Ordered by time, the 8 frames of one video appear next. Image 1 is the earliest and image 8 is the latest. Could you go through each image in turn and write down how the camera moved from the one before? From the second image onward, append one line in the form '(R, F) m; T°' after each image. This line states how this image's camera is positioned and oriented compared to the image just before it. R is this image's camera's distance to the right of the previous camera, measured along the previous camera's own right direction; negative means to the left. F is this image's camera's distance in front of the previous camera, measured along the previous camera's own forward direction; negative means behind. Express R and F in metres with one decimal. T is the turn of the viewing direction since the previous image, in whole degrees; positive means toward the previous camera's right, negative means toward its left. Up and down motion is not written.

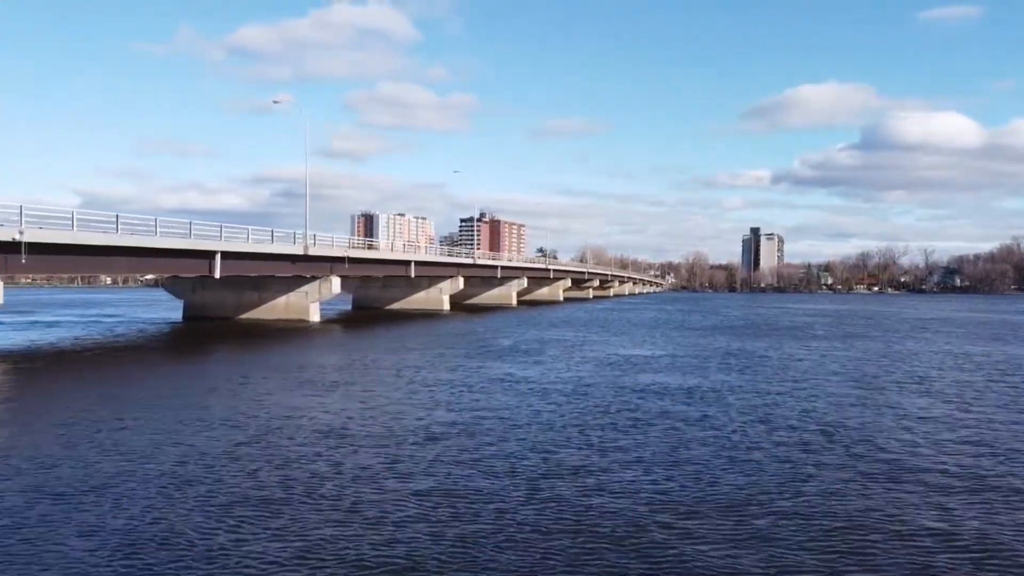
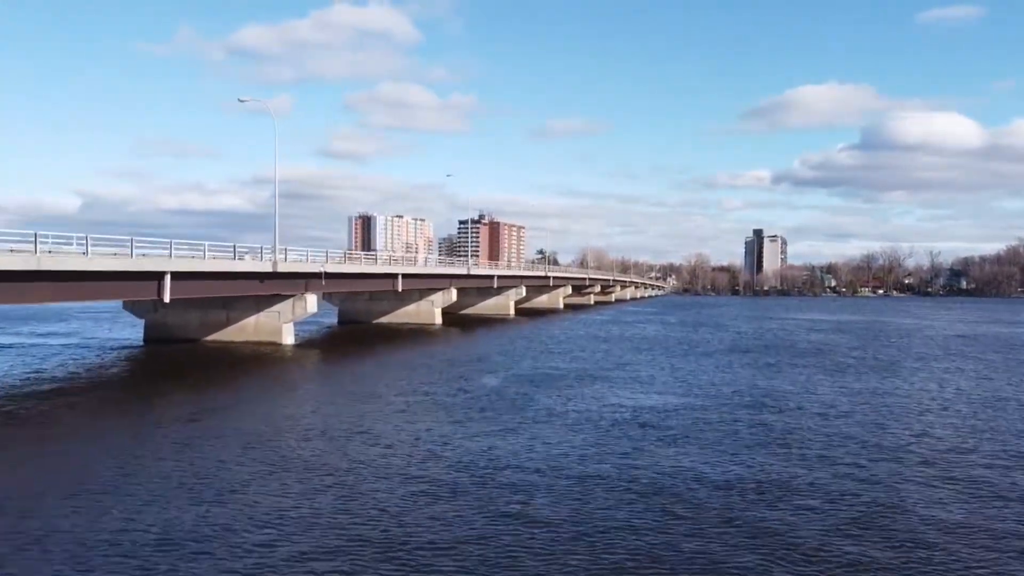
(+0.3, +3.5) m; 0°
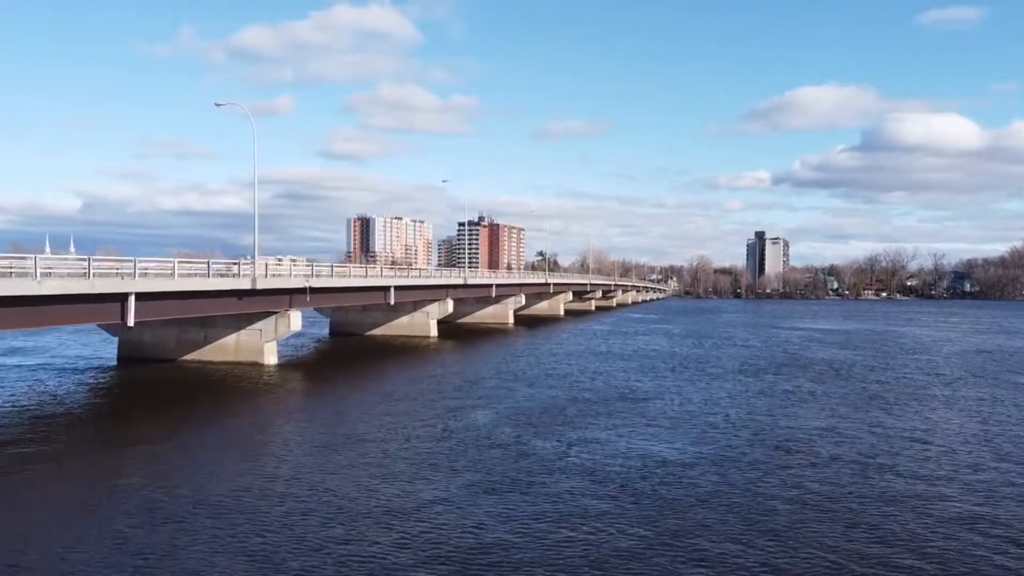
(+0.1, +2.1) m; 0°
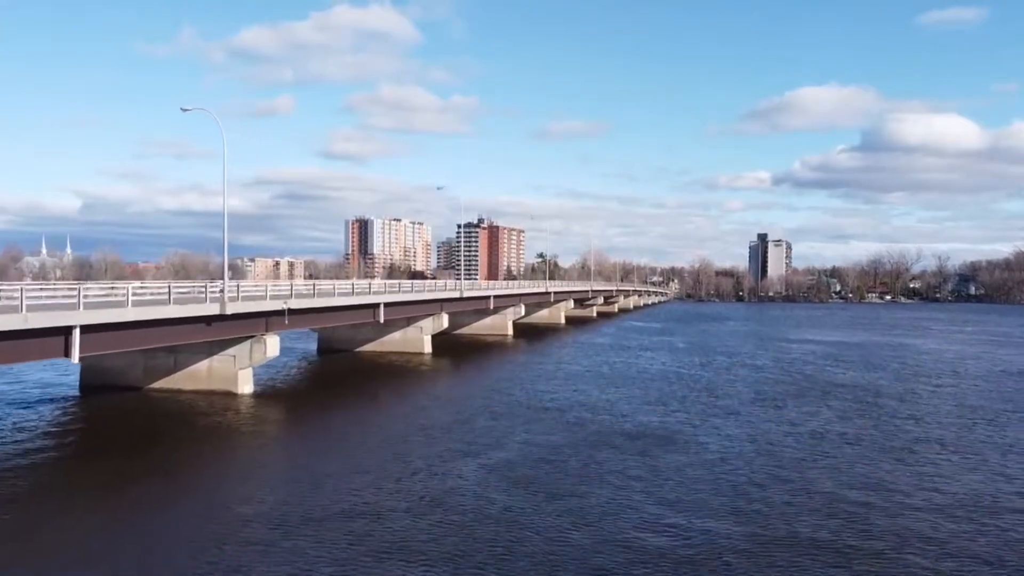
(+0.1, +2.7) m; 0°
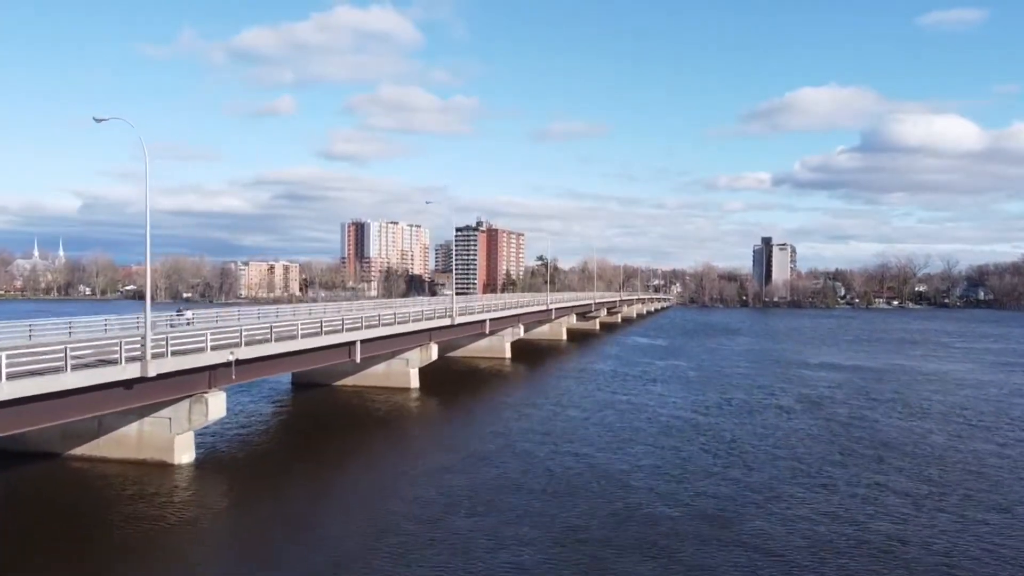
(+0.1, +5.1) m; 0°
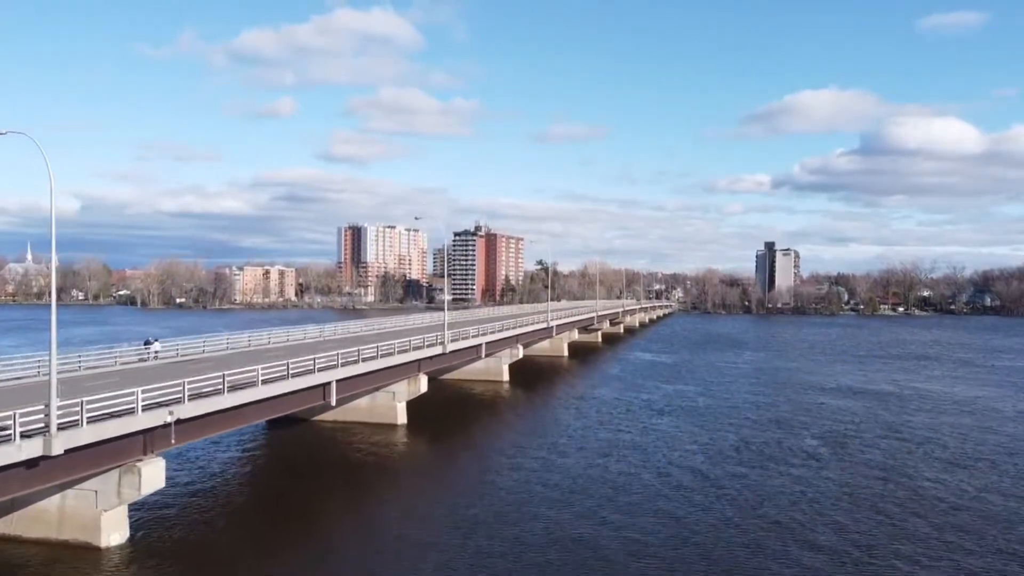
(+0.1, +4.0) m; 0°
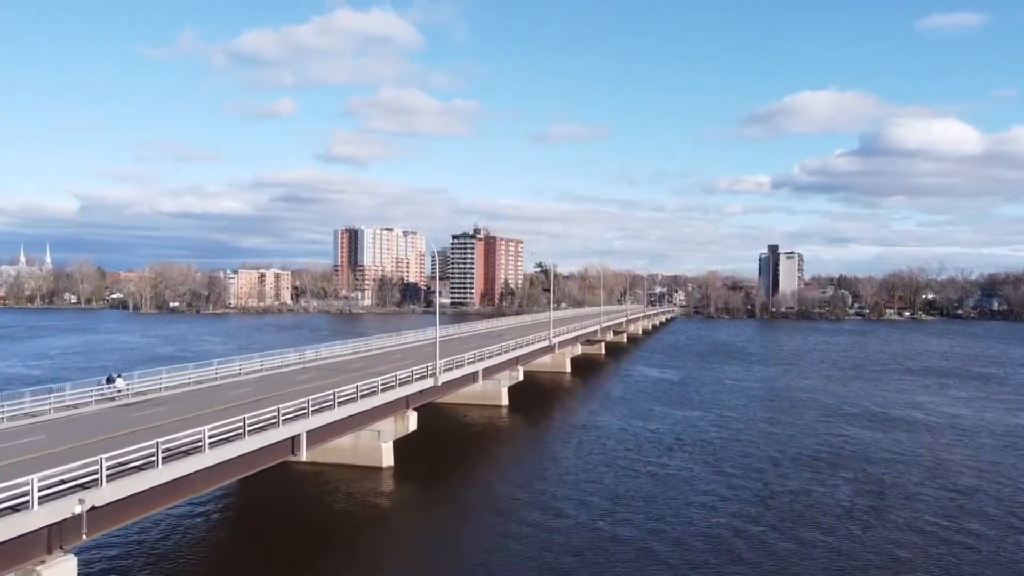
(0.0, +4.1) m; 0°
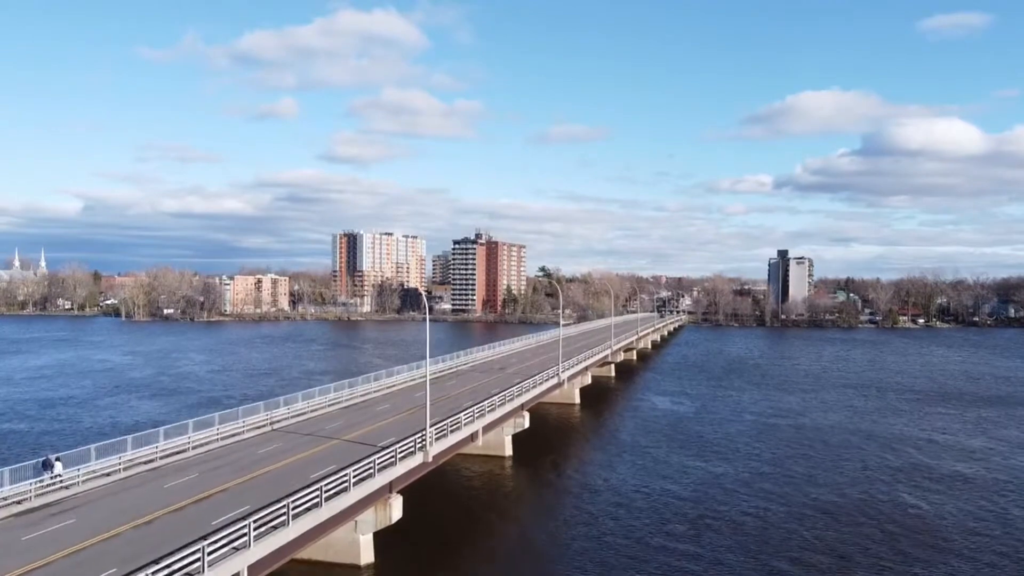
(-0.2, +6.3) m; 0°
